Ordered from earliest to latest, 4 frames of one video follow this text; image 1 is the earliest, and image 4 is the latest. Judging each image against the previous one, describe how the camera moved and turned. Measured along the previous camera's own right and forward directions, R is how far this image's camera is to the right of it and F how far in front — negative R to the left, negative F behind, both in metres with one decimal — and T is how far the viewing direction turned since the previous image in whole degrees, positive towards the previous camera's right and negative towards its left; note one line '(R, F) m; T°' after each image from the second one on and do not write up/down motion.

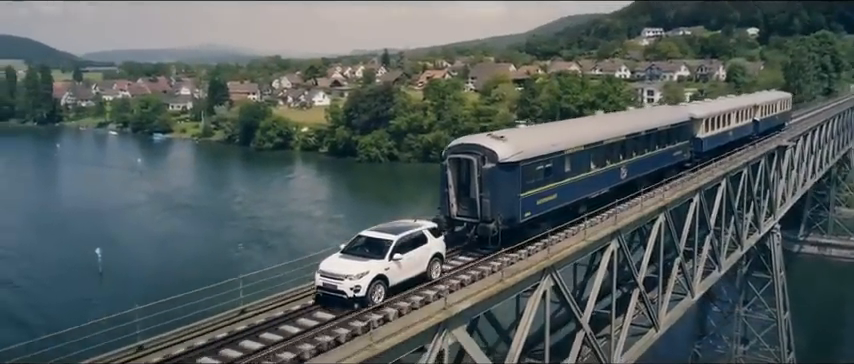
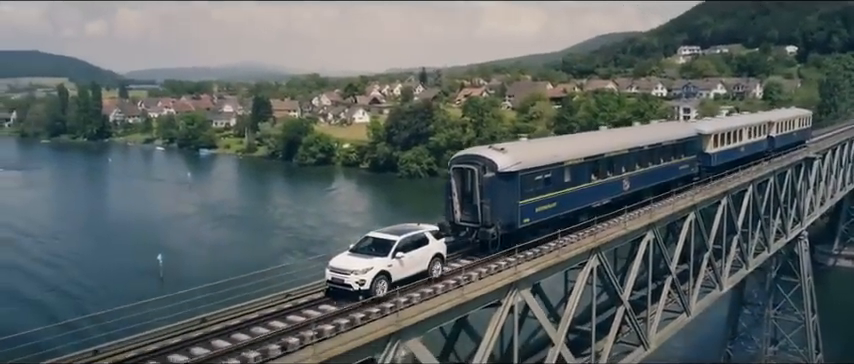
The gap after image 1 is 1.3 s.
(-0.3, -1.3) m; -2°
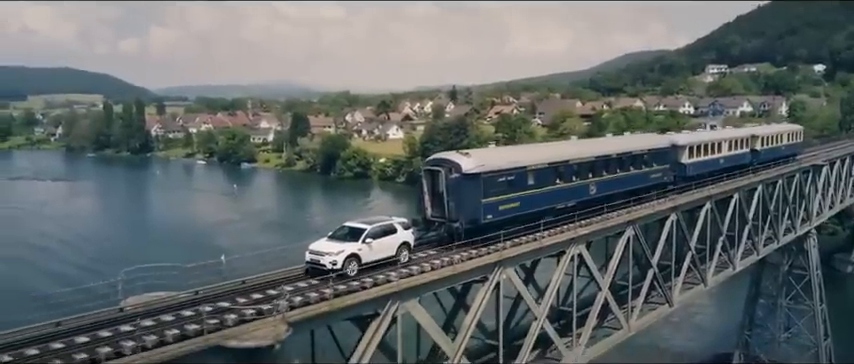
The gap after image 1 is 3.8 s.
(-0.6, -2.4) m; -2°
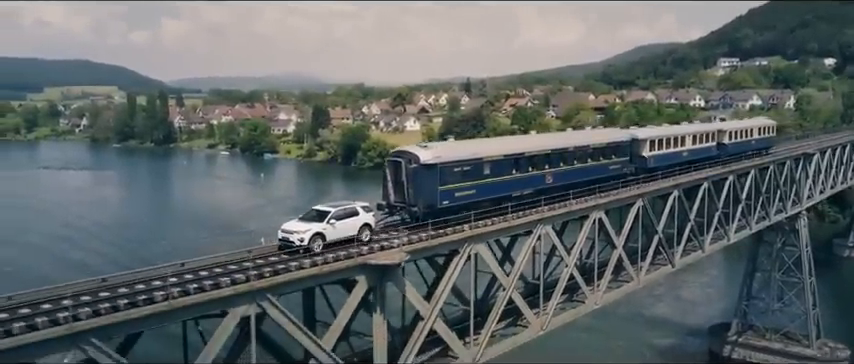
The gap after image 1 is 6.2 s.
(-0.6, -2.4) m; -1°
